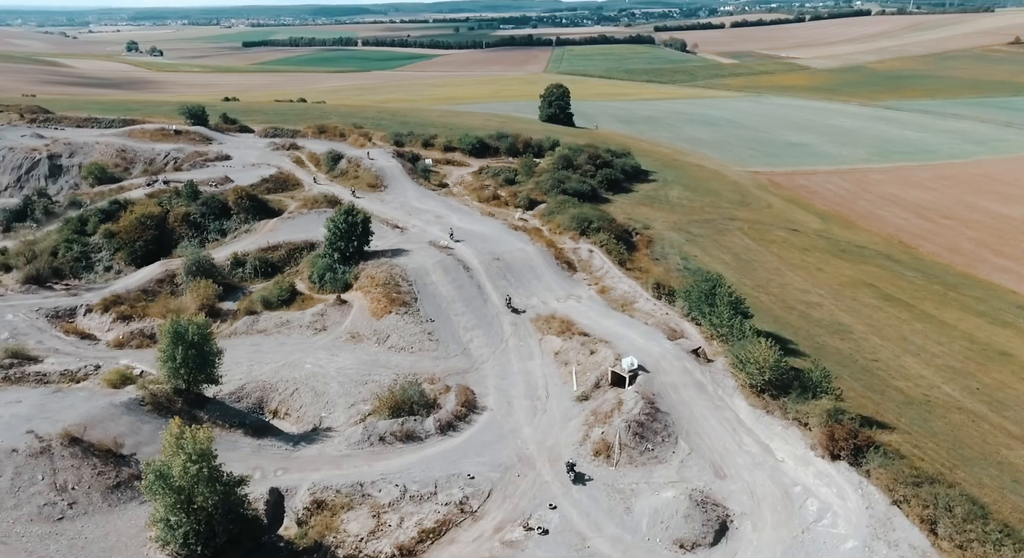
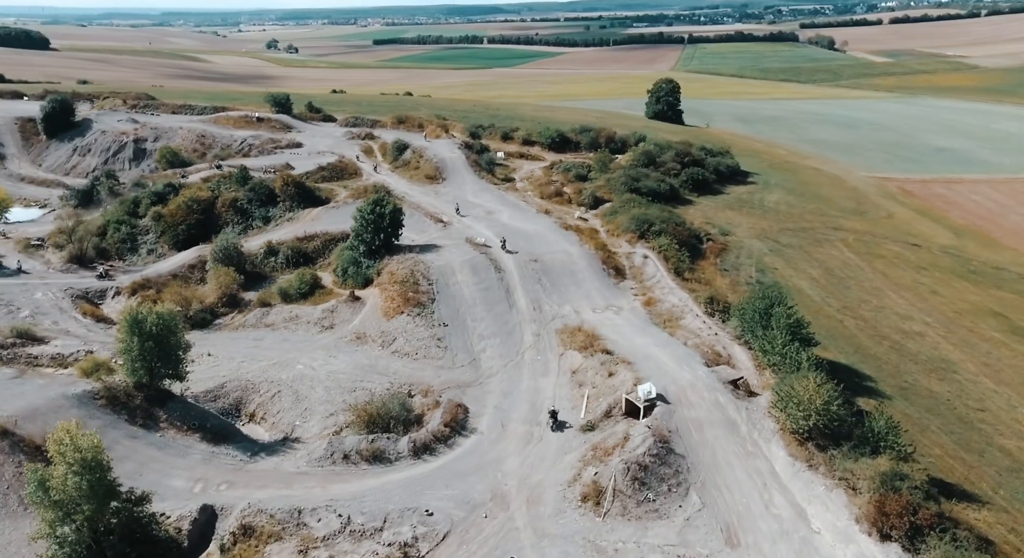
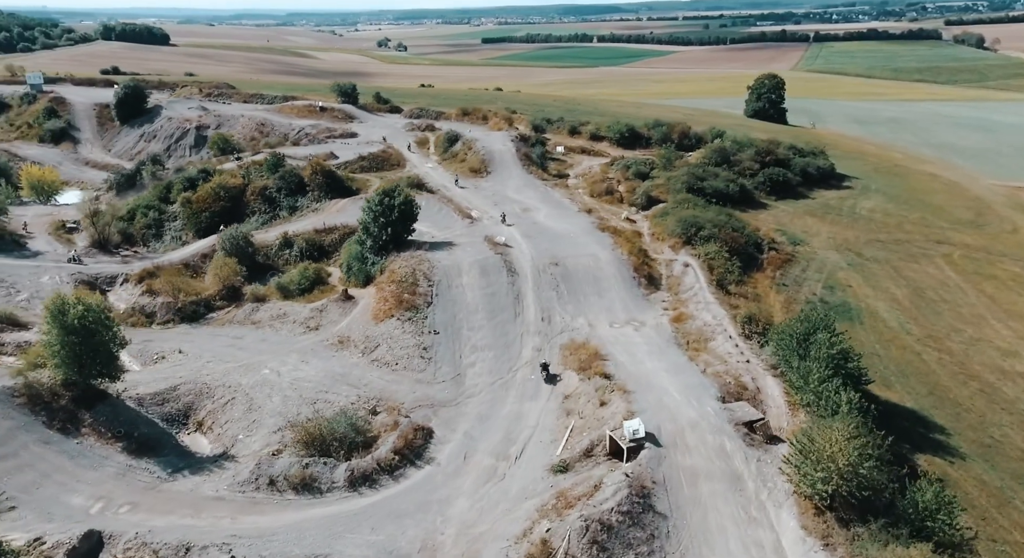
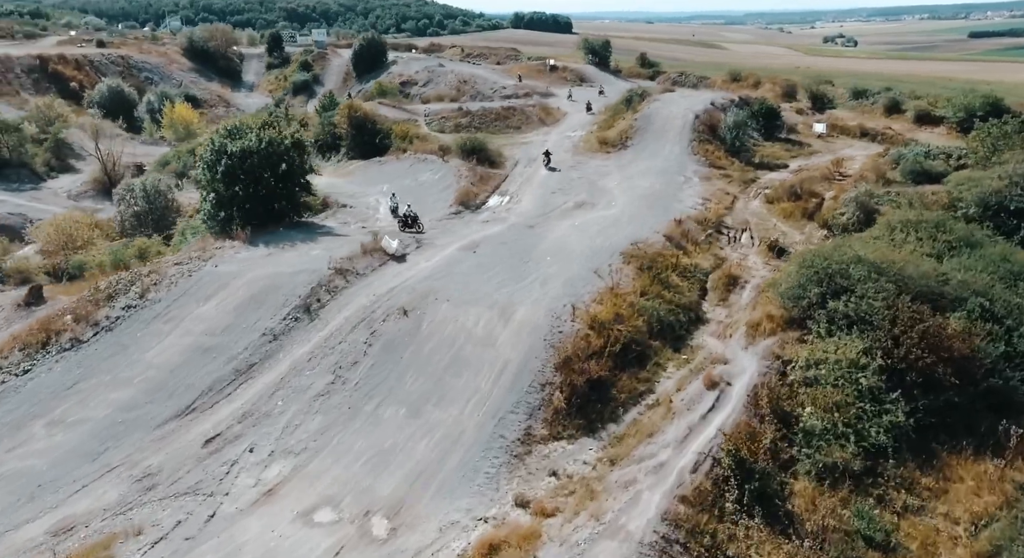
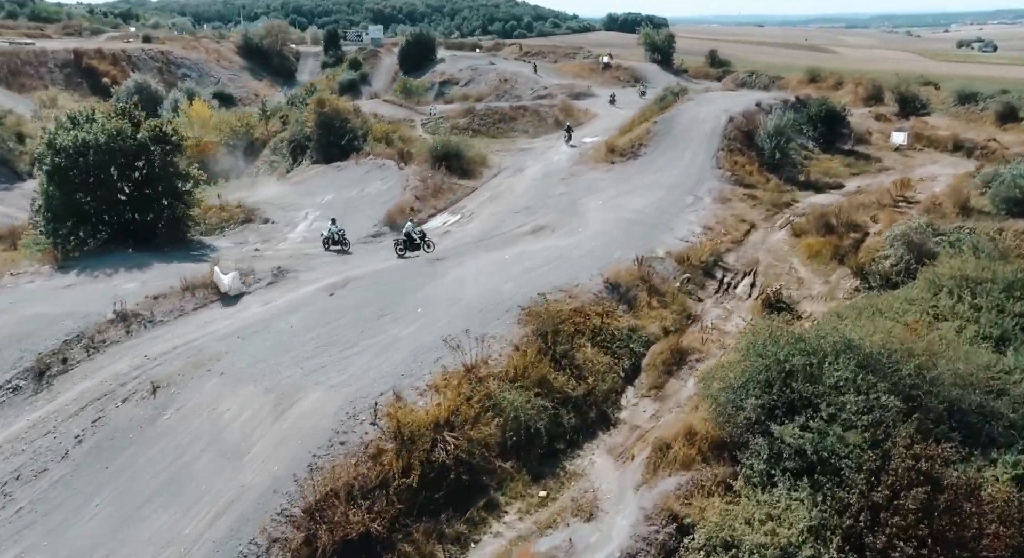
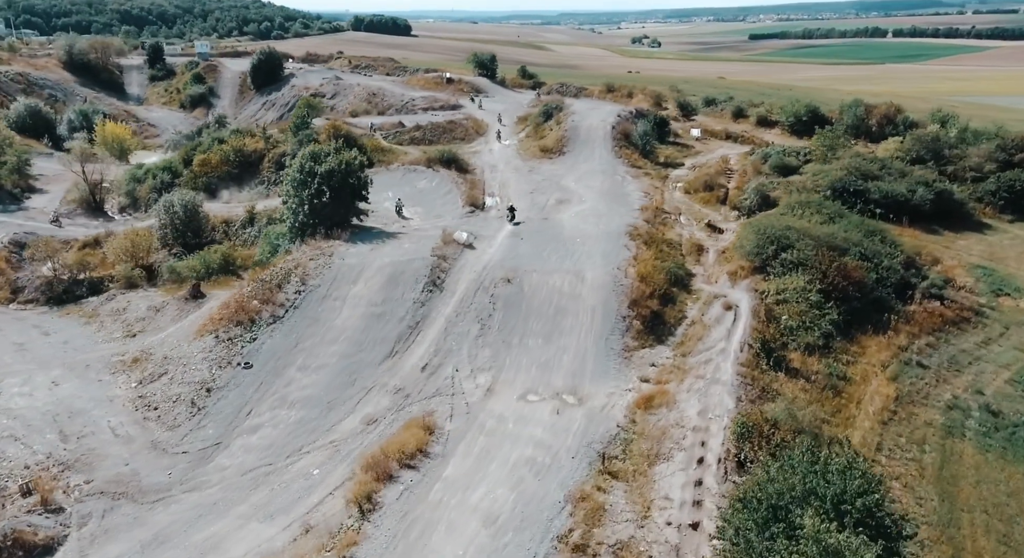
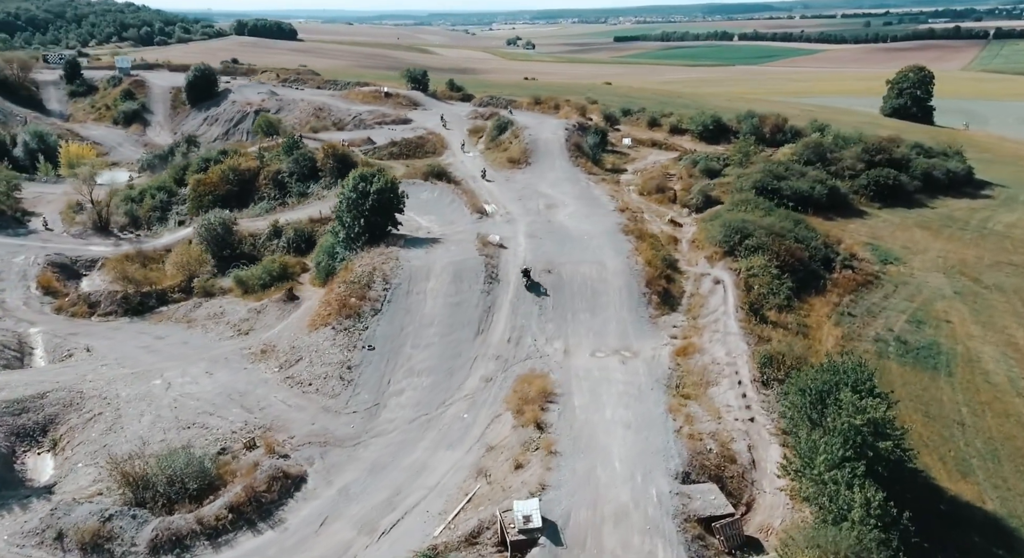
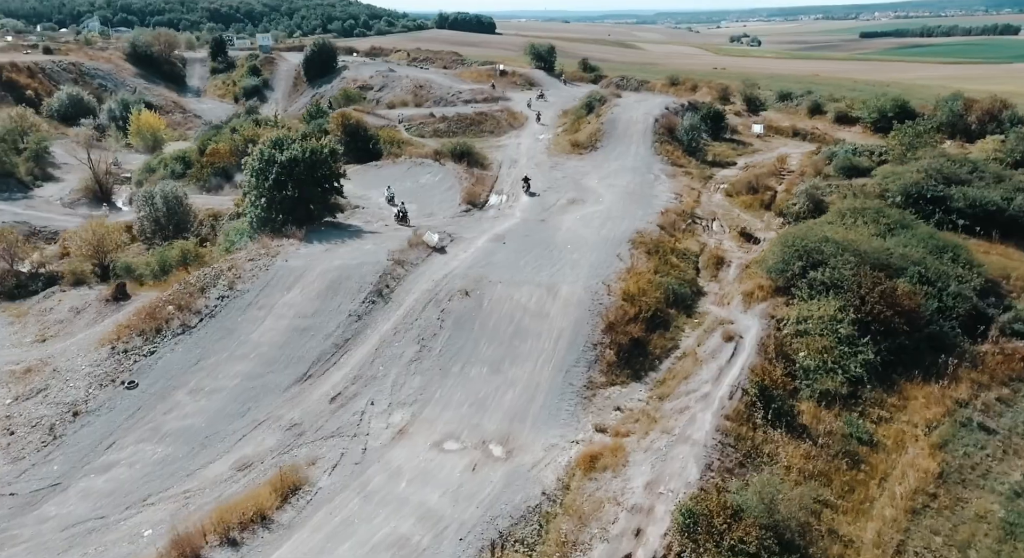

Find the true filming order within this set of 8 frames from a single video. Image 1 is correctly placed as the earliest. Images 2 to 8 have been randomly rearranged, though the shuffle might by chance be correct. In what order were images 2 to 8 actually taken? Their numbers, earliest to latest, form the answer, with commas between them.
2, 3, 7, 6, 8, 4, 5
